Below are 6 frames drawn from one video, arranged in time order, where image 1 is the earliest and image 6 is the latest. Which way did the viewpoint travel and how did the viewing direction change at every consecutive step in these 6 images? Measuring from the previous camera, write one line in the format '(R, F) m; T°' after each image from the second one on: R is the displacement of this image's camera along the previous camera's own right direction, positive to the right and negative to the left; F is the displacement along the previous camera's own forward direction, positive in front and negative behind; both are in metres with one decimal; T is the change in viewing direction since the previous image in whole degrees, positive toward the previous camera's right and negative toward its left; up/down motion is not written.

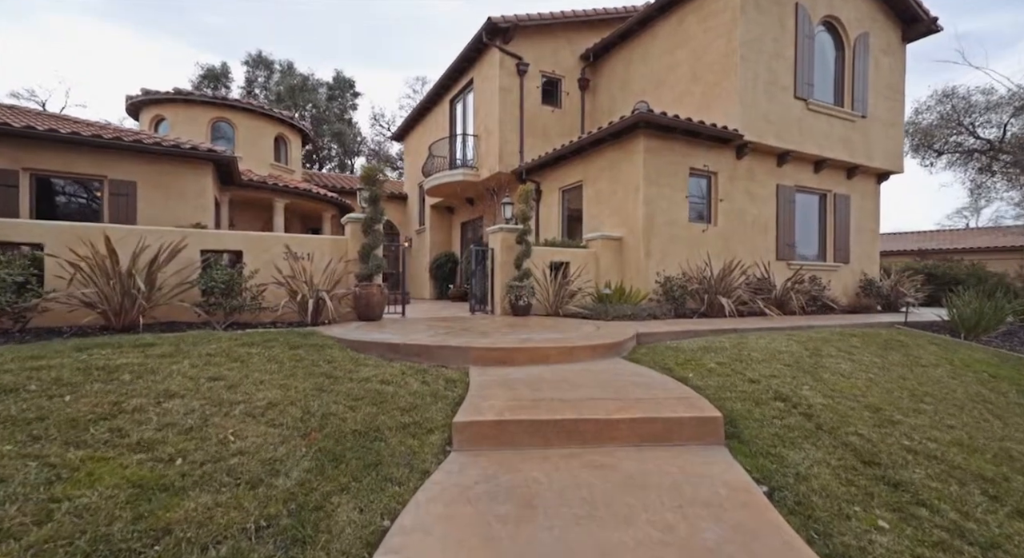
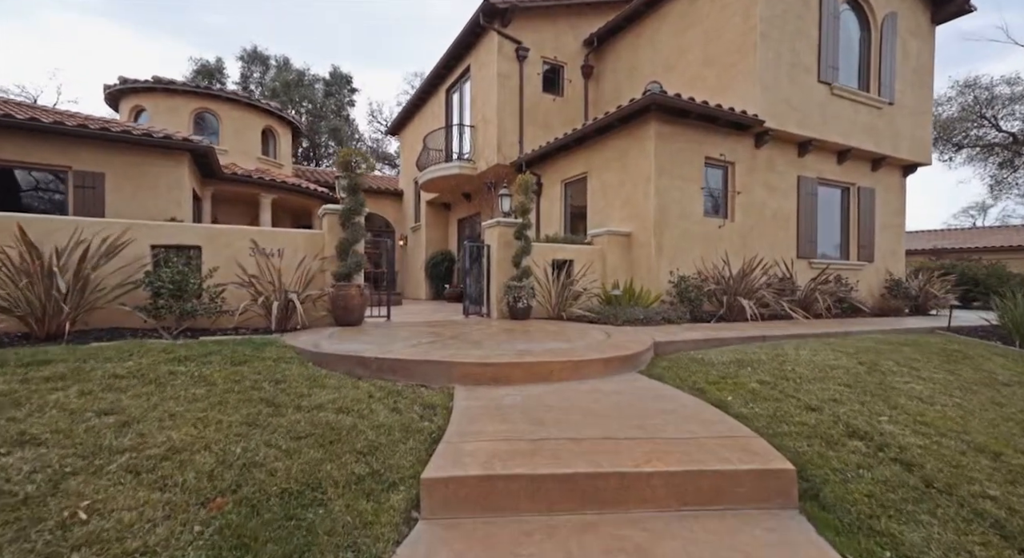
(0.0, +1.0) m; 0°
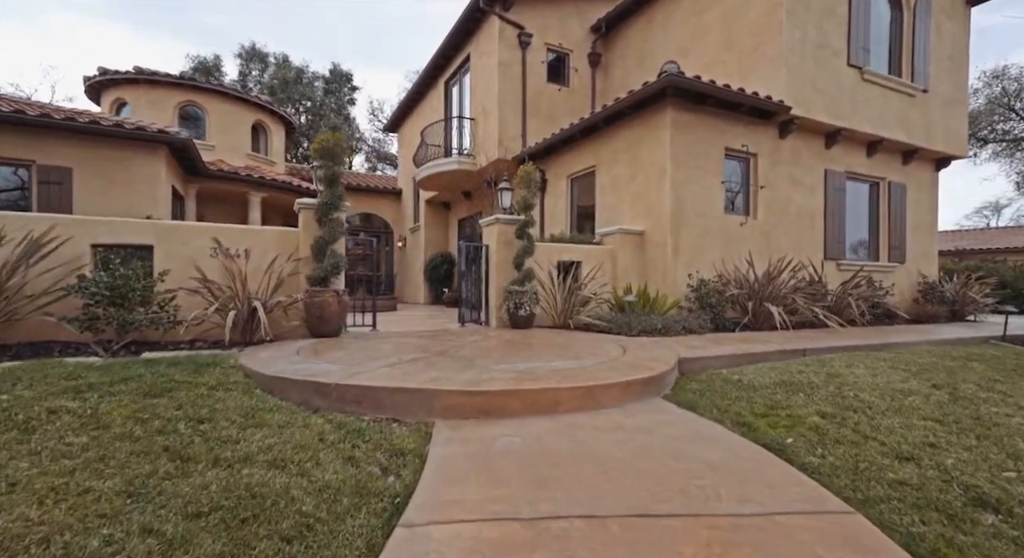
(+0.1, +0.9) m; 0°
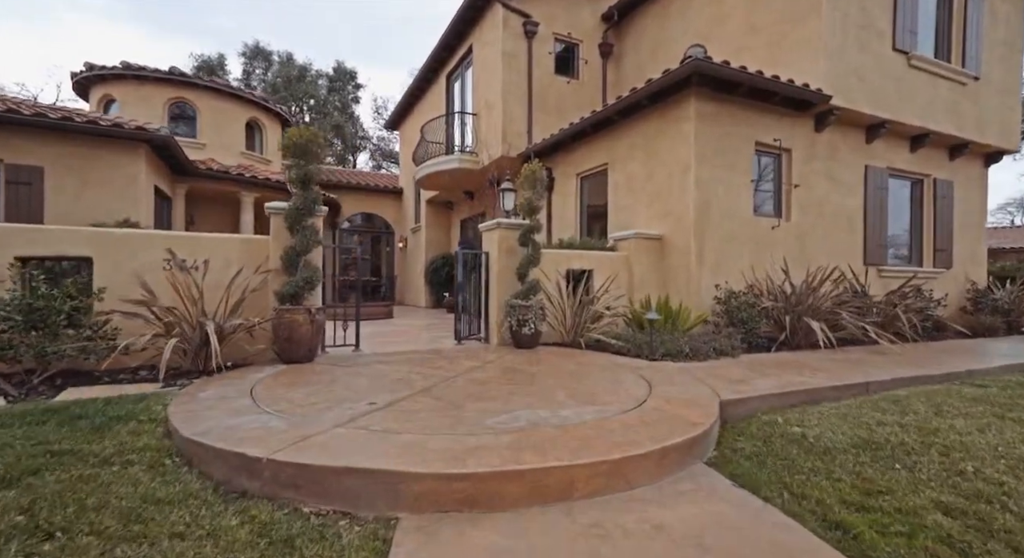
(+0.1, +1.0) m; -1°
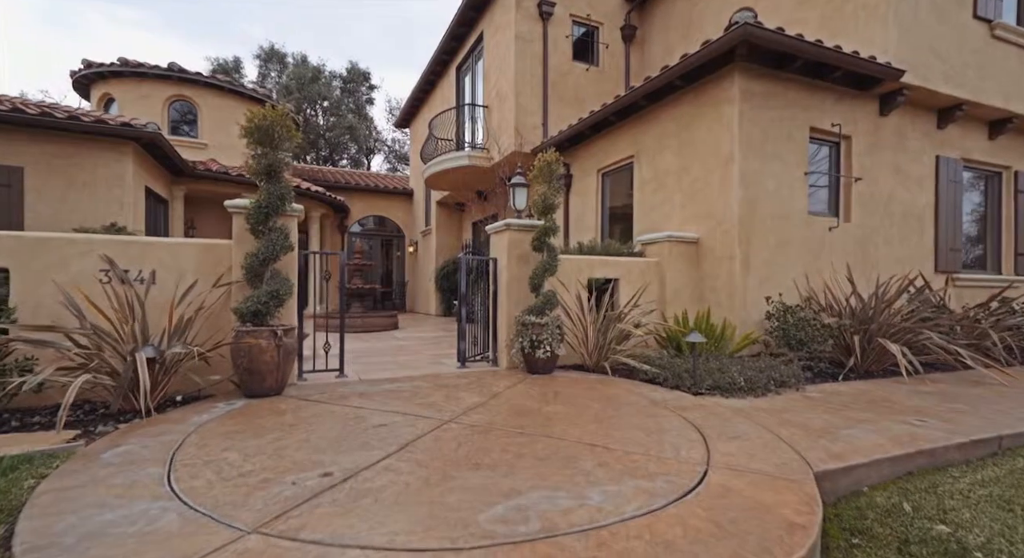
(+0.1, +1.1) m; -2°
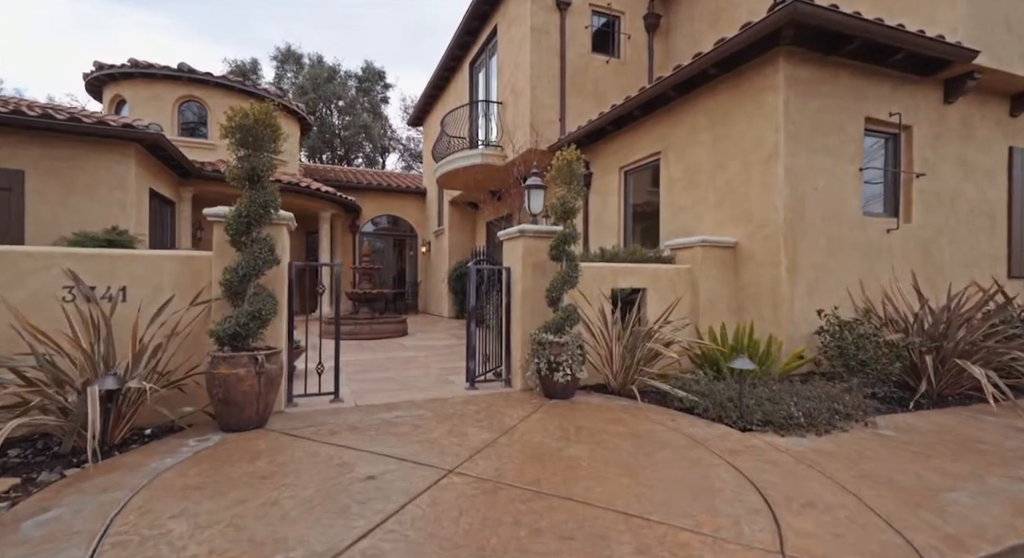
(0.0, +0.7) m; -2°
